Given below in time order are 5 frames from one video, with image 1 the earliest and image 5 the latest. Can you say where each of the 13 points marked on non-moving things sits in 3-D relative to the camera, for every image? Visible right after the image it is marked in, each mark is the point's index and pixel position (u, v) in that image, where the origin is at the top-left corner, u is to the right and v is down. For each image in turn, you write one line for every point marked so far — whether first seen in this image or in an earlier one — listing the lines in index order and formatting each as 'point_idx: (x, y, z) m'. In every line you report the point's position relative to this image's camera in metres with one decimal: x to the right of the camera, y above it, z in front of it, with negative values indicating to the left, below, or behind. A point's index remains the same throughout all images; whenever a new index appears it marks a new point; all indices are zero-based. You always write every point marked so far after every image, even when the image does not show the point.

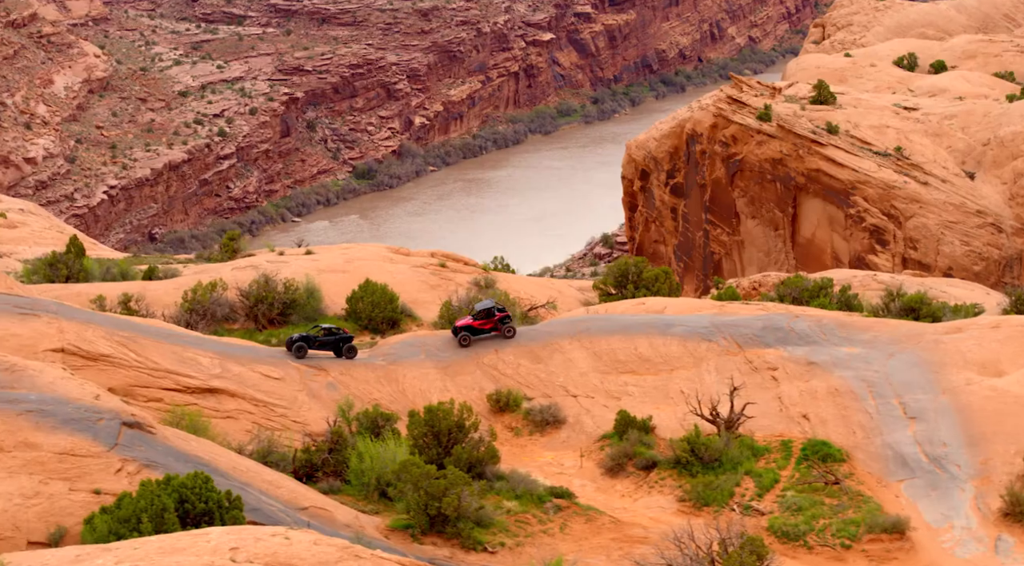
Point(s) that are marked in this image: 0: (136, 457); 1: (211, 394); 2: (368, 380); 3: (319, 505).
0: (-3.3, -1.5, +12.5) m
1: (-3.6, -1.3, +17.2) m
2: (-1.9, -1.3, +19.1) m
3: (-1.8, -2.0, +13.2) m
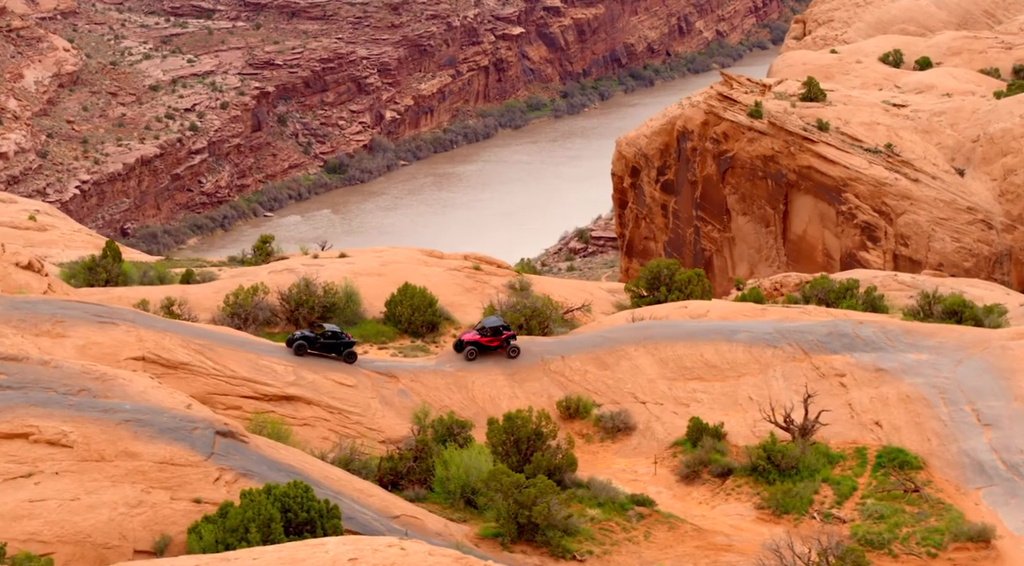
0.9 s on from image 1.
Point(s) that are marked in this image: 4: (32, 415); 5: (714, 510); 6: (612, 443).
0: (-2.5, -1.6, +12.6) m
1: (-2.7, -1.4, +17.3) m
2: (-1.0, -1.4, +19.2) m
3: (-0.9, -2.1, +13.3) m
4: (-4.2, -1.2, +12.7) m
5: (+2.3, -2.6, +16.3) m
6: (+1.3, -2.1, +18.7) m
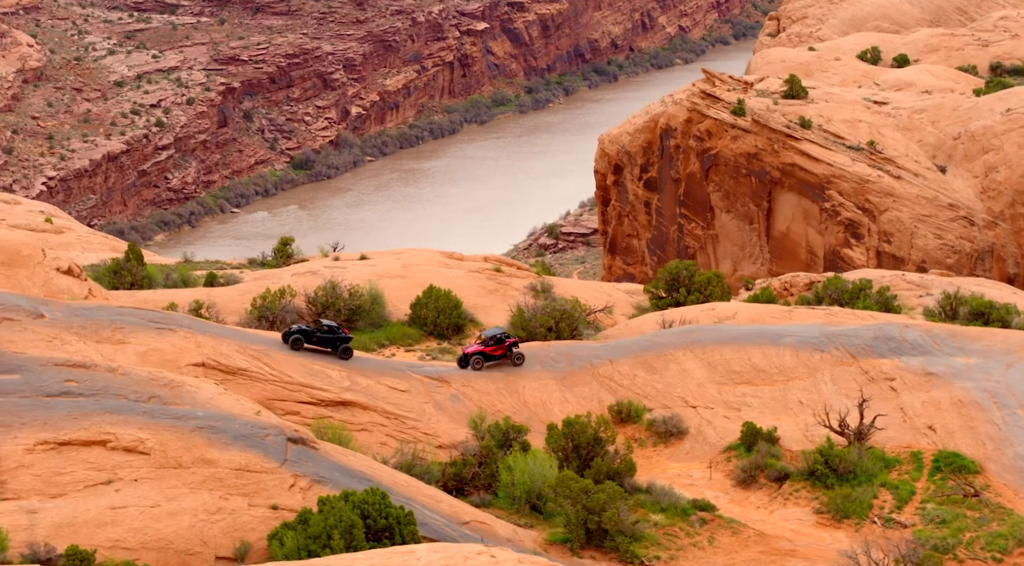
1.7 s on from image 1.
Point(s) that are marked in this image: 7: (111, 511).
0: (-1.8, -1.7, +12.7) m
1: (-2.0, -1.5, +17.4) m
2: (-0.3, -1.5, +19.3) m
3: (-0.3, -2.2, +13.4) m
4: (-3.6, -1.2, +12.8) m
5: (+3.0, -2.6, +16.4) m
6: (+2.0, -2.1, +18.8) m
7: (-3.2, -1.8, +11.6) m
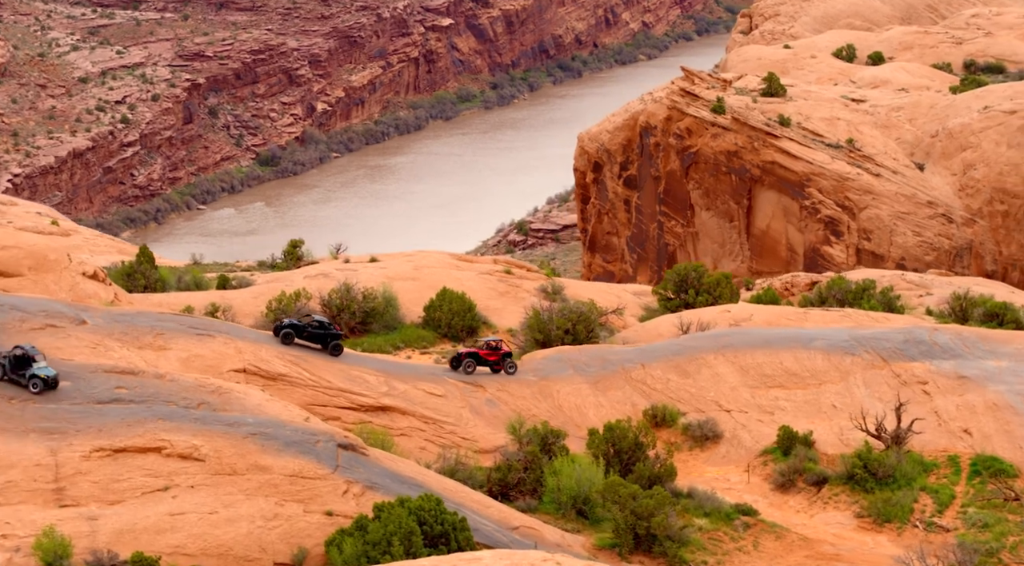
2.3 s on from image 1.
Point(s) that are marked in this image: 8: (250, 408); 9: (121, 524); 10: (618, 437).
0: (-1.4, -1.7, +12.8) m
1: (-1.6, -1.6, +17.5) m
2: (+0.2, -1.5, +19.4) m
3: (+0.2, -2.3, +13.4) m
4: (-3.1, -1.3, +12.9) m
5: (+3.4, -2.7, +16.4) m
6: (+2.5, -2.2, +18.9) m
7: (-2.8, -1.9, +11.7) m
8: (-2.6, -1.2, +14.1) m
9: (-3.1, -1.9, +11.6) m
10: (+1.2, -1.7, +16.0) m
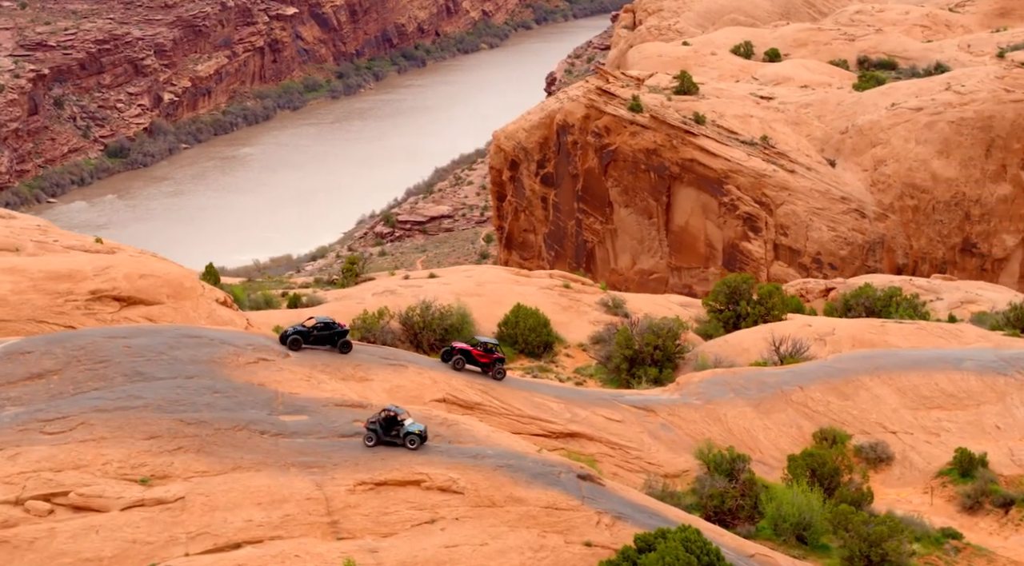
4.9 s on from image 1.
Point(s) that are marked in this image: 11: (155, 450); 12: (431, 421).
0: (+0.9, -2.1, +13.2) m
1: (+0.8, -1.9, +17.9) m
2: (+2.5, -1.9, +19.8) m
3: (+2.4, -2.6, +13.8) m
4: (-0.9, -1.7, +13.3) m
5: (+5.8, -3.0, +16.8) m
6: (+4.8, -2.5, +19.2) m
7: (-0.6, -2.3, +12.2) m
8: (-0.3, -1.6, +14.6) m
9: (-0.9, -2.3, +12.0) m
10: (+3.5, -2.1, +16.4) m
11: (-3.4, -1.6, +13.6) m
12: (-0.8, -1.4, +14.7) m
